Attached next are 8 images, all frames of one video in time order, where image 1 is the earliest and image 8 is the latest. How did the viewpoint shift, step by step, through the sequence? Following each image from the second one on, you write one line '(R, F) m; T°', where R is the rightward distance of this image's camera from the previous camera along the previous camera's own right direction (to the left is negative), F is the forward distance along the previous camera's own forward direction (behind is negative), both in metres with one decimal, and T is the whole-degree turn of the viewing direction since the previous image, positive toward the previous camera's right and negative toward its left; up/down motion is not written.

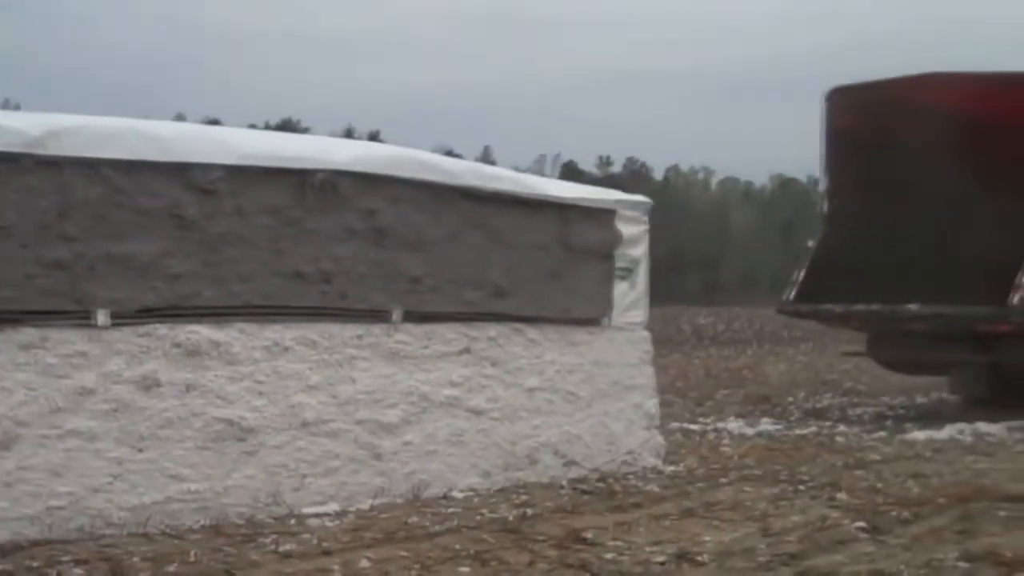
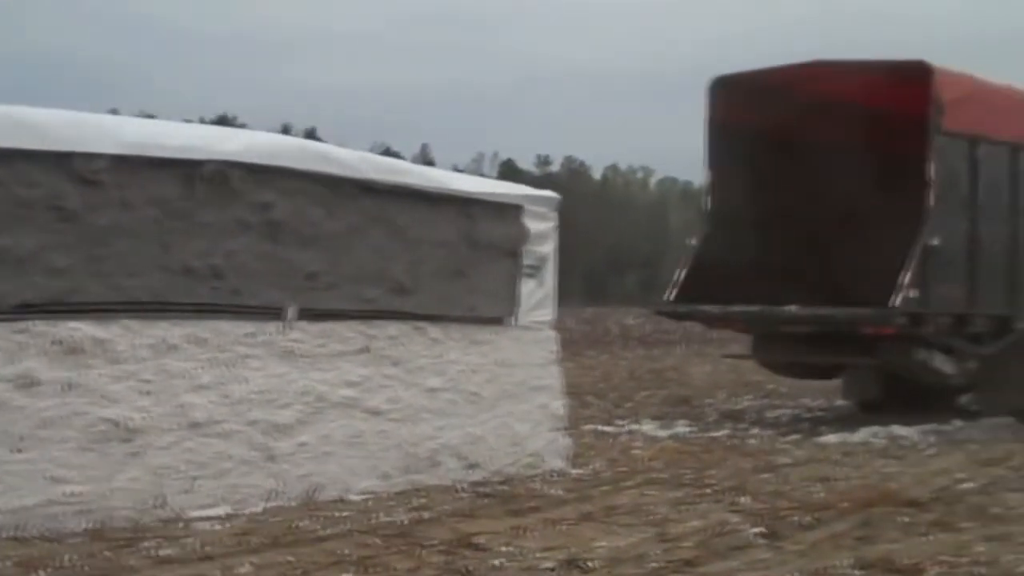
(-0.2, +0.4) m; +5°
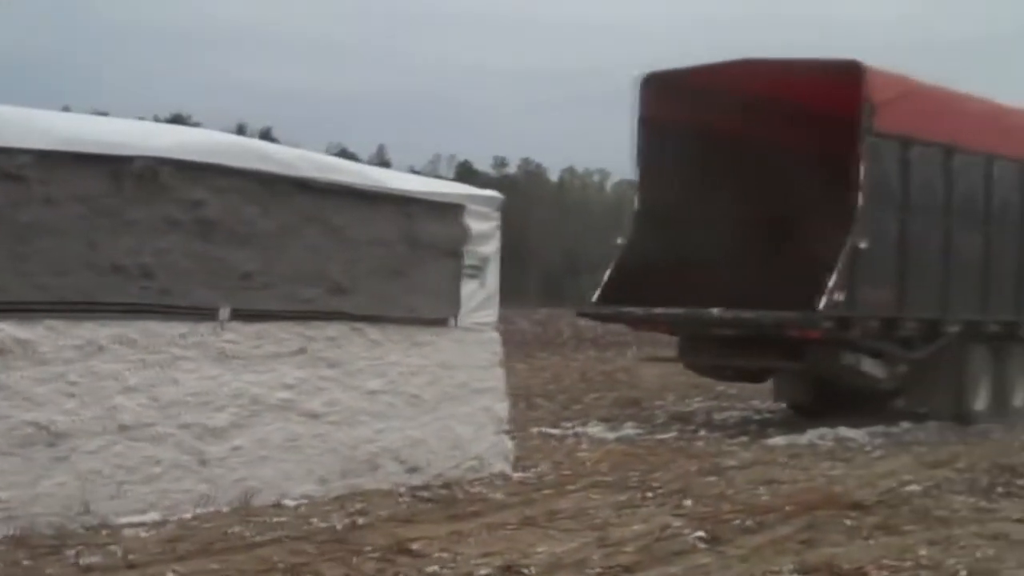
(+0.1, +0.2) m; +1°
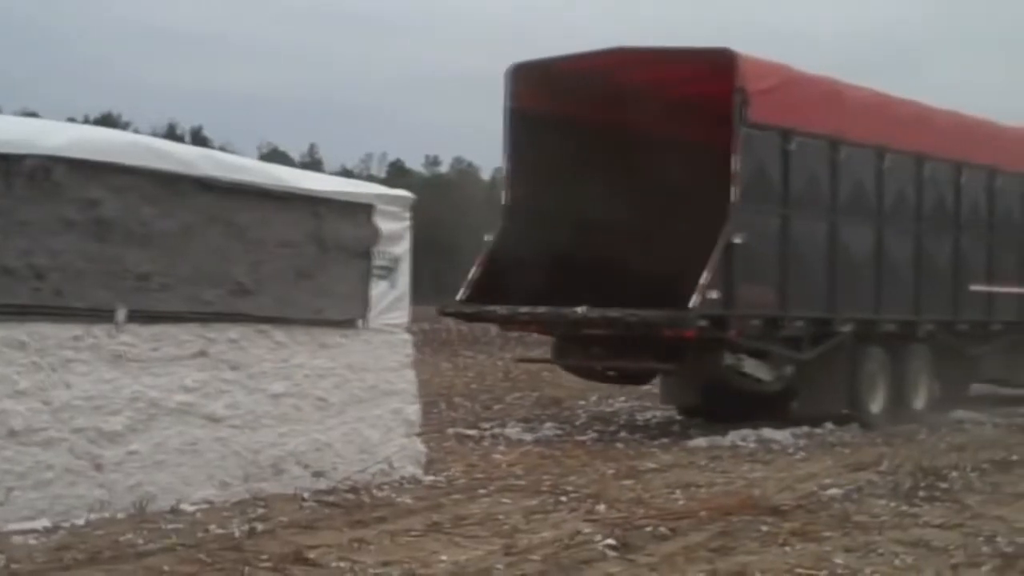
(+0.1, +0.3) m; +2°
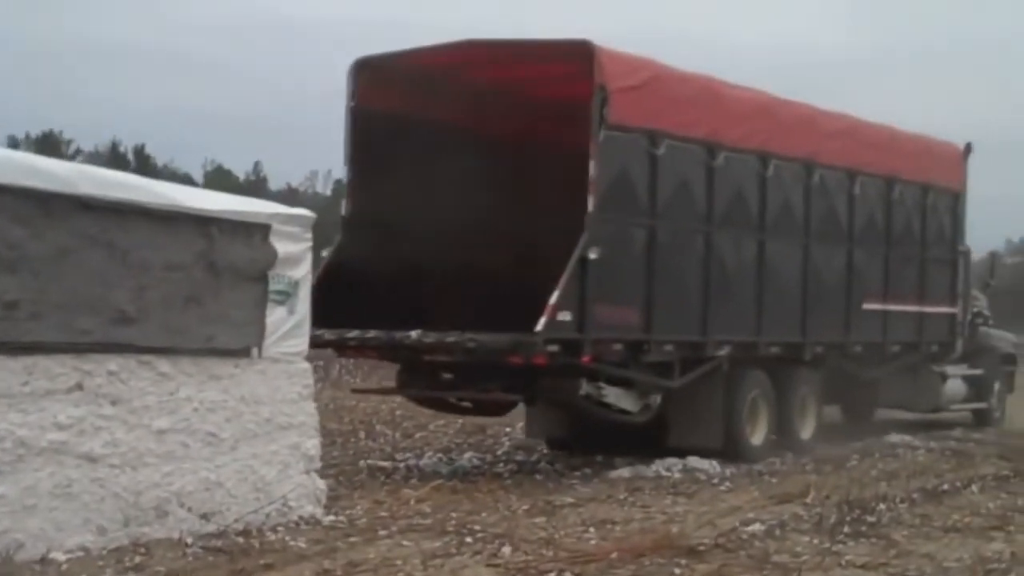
(+0.3, +0.6) m; +2°
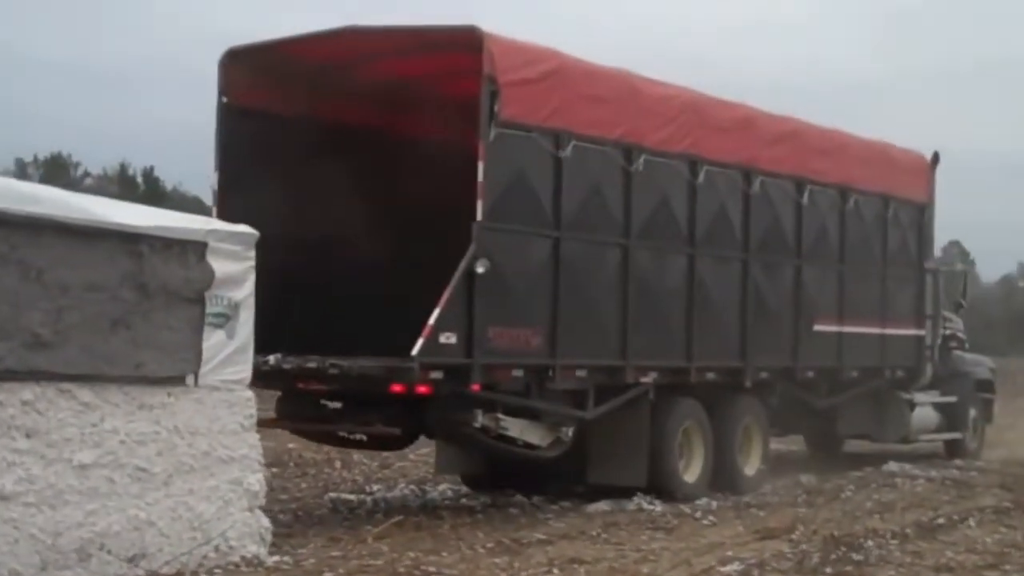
(+0.3, +0.7) m; 0°
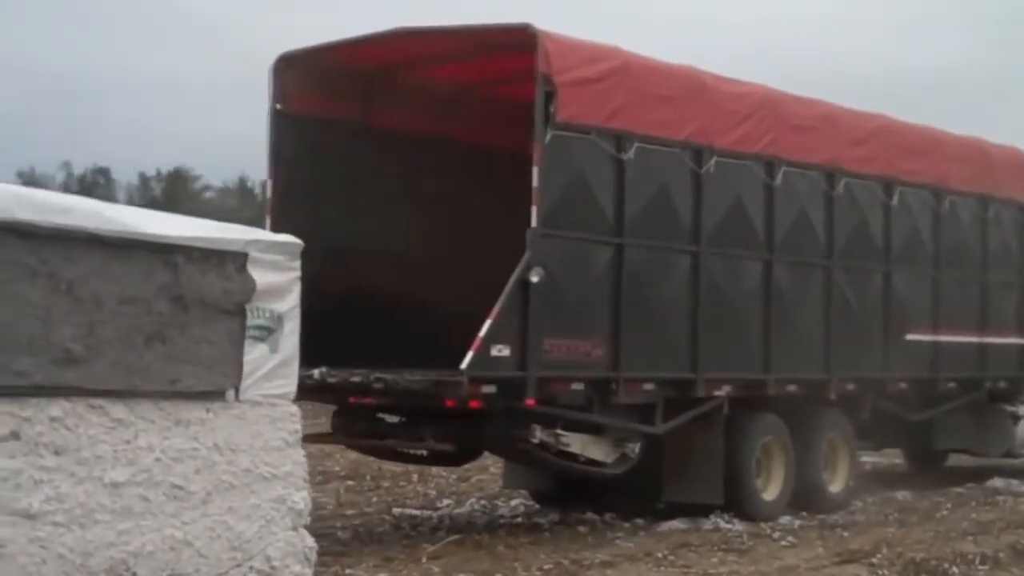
(+0.3, +0.4) m; -4°
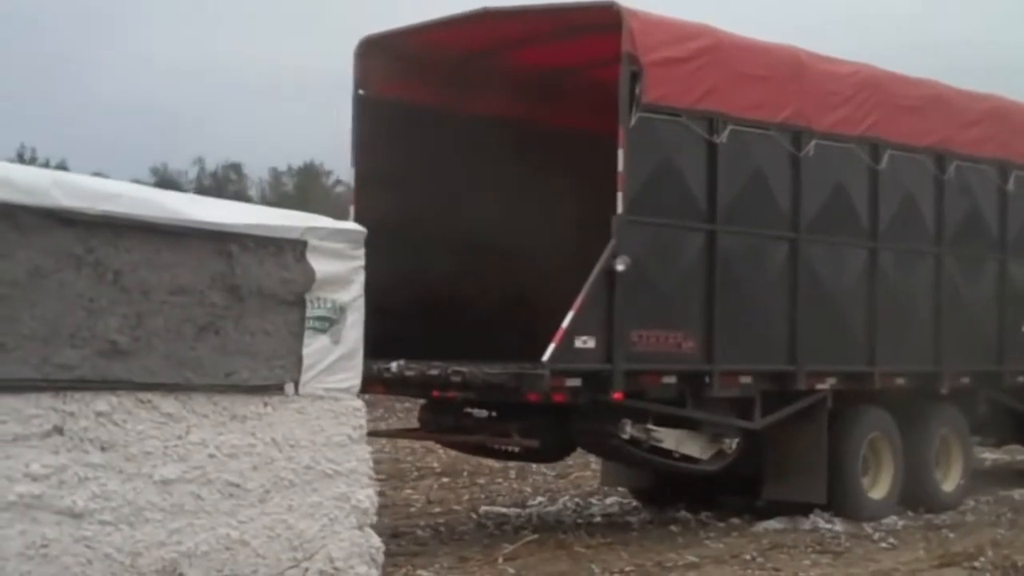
(+0.3, +0.5) m; -4°
